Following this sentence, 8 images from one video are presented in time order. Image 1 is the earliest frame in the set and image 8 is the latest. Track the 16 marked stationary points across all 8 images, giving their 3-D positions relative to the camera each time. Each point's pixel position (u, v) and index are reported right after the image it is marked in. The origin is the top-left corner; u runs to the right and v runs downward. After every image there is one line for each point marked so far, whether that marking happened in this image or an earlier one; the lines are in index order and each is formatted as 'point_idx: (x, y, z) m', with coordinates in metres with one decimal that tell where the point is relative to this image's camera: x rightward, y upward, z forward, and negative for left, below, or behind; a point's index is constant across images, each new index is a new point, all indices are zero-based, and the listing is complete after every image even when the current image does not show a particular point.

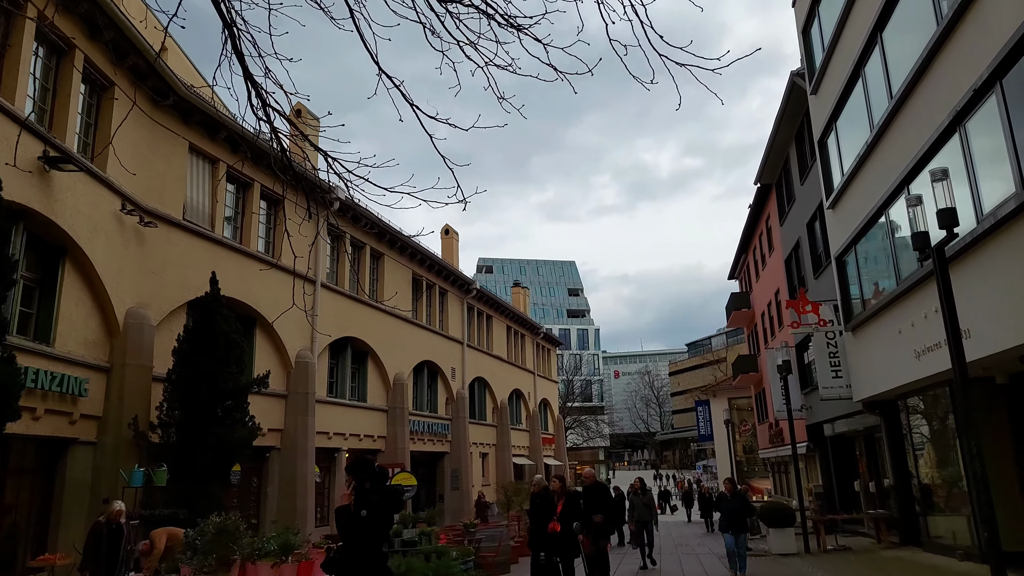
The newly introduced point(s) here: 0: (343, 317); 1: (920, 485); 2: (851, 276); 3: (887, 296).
0: (-4.9, -0.8, +19.8) m
1: (+9.3, -4.5, +15.8) m
2: (+8.6, +0.3, +17.5) m
3: (+8.0, -0.2, +14.8) m
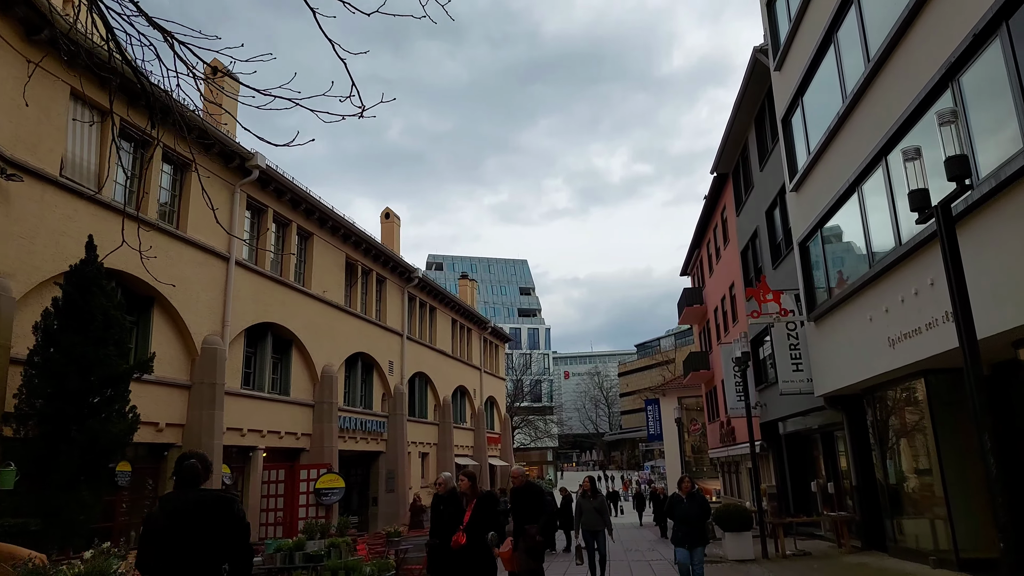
0: (-6.4, -0.3, +17.7) m
1: (+8.0, -4.2, +14.7) m
2: (+7.2, +0.6, +16.4) m
3: (+6.8, +0.2, +13.6) m
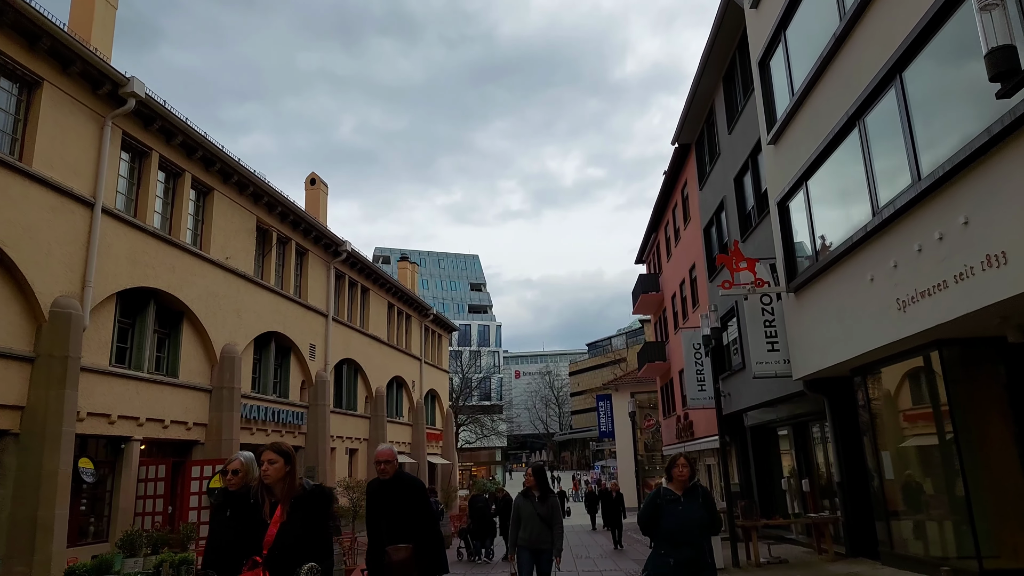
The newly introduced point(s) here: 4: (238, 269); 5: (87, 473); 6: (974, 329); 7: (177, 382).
0: (-7.9, +0.6, +14.6) m
1: (+6.7, -3.5, +12.5) m
2: (+5.8, +1.3, +14.2) m
3: (+5.6, +0.9, +11.4) m
4: (-7.2, +0.5, +18.1) m
5: (-8.0, -3.5, +12.9) m
6: (+6.4, -0.6, +9.6) m
7: (-7.5, -2.1, +15.6) m
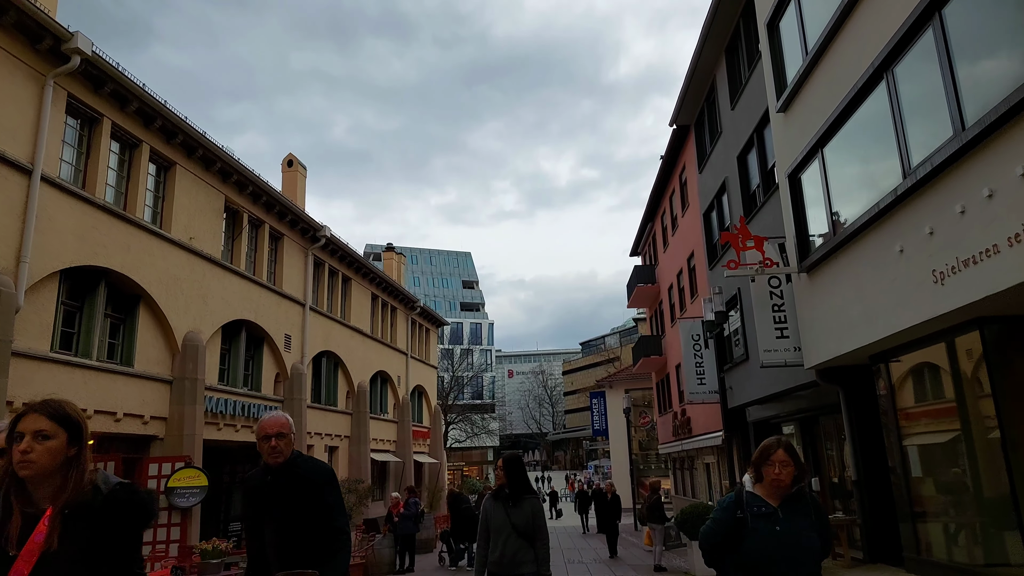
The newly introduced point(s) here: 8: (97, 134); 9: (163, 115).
0: (-8.1, +1.0, +13.3) m
1: (+6.4, -3.1, +11.3) m
2: (+5.6, +1.6, +13.0) m
3: (+5.4, +1.2, +10.2) m
4: (-7.5, +0.9, +16.7) m
5: (-8.2, -3.1, +11.6) m
6: (+6.2, -0.2, +8.4) m
7: (-7.8, -1.7, +14.3) m
8: (-8.3, +3.1, +13.8) m
9: (-7.6, +3.8, +15.1) m
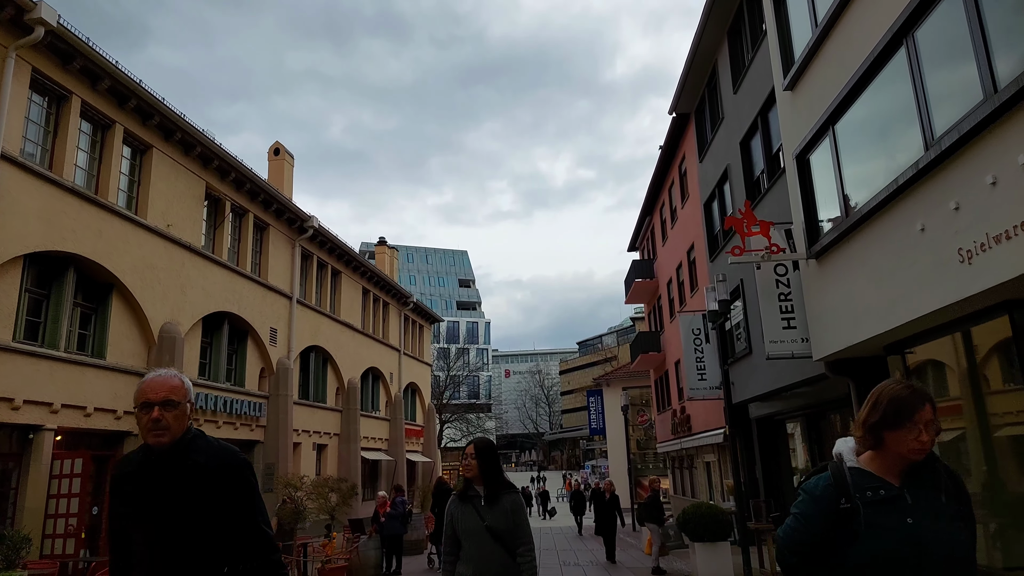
0: (-8.3, +1.2, +12.5) m
1: (+6.3, -2.9, +10.6) m
2: (+5.4, +1.9, +12.3) m
3: (+5.2, +1.5, +9.5) m
4: (-7.6, +1.1, +16.0) m
5: (-8.4, -2.9, +10.8) m
6: (+6.1, 0.0, +7.7) m
7: (-8.0, -1.5, +13.5) m
8: (-8.4, +3.3, +13.1) m
9: (-7.8, +4.0, +14.3) m
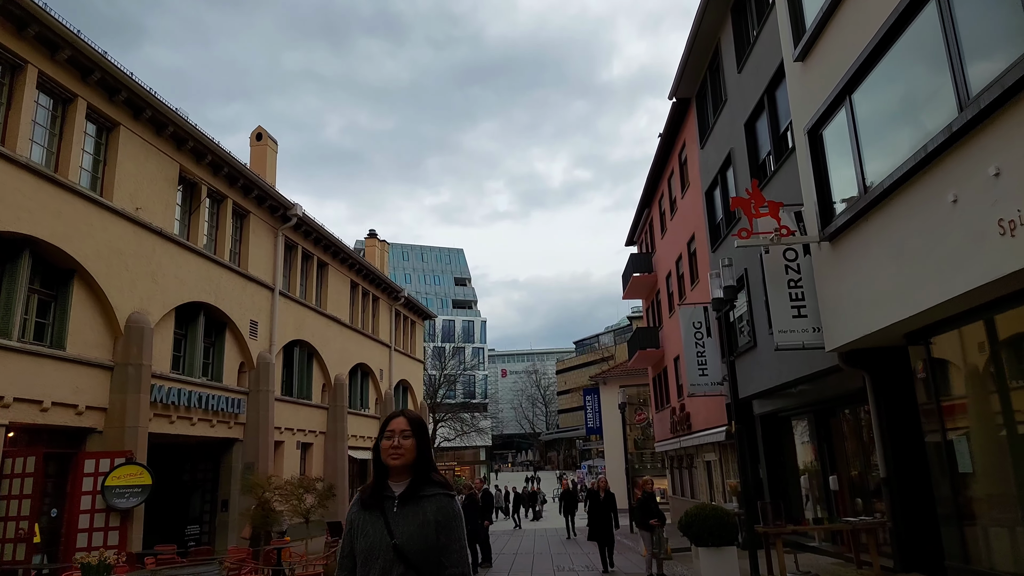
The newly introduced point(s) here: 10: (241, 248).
0: (-8.4, +1.5, +11.6) m
1: (+6.1, -2.7, +9.8) m
2: (+5.3, +2.1, +11.4) m
3: (+5.1, +1.7, +8.6) m
4: (-7.8, +1.4, +15.1) m
5: (-8.5, -2.6, +9.9) m
6: (+6.0, +0.3, +6.9) m
7: (-8.1, -1.2, +12.6) m
8: (-8.6, +3.6, +12.1) m
9: (-7.9, +4.3, +13.4) m
10: (-7.4, +1.1, +18.9) m
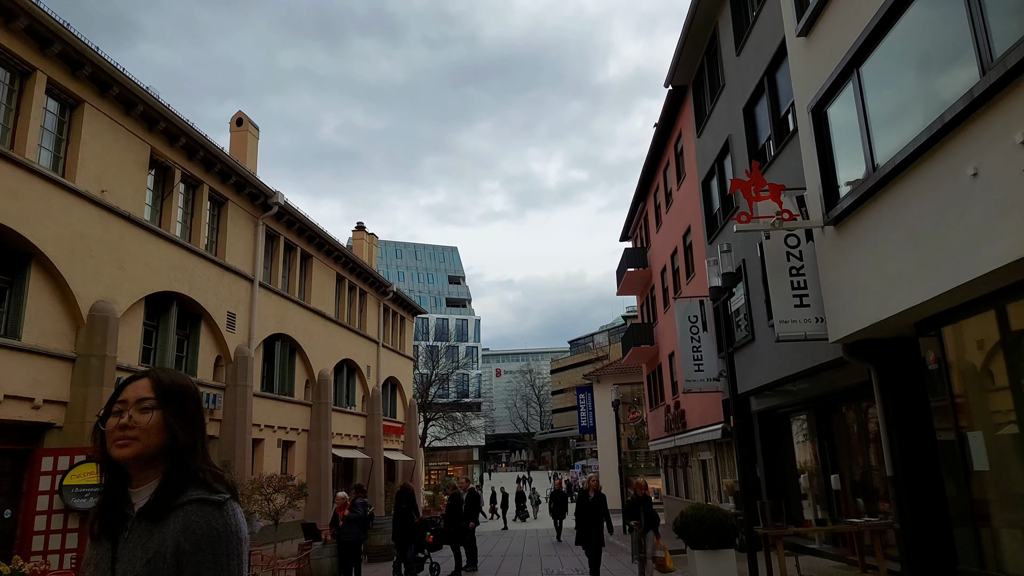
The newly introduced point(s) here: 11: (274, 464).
0: (-8.7, +1.7, +10.8) m
1: (+5.9, -2.5, +9.1) m
2: (+5.0, +2.3, +10.8) m
3: (+4.9, +1.9, +8.0) m
4: (-8.1, +1.6, +14.3) m
5: (-8.8, -2.3, +9.1) m
6: (+5.7, +0.5, +6.2) m
7: (-8.4, -1.0, +11.8) m
8: (-8.8, +3.8, +11.3) m
9: (-8.2, +4.5, +12.6) m
10: (-7.7, +1.3, +18.1) m
11: (-6.9, -5.1, +19.9) m
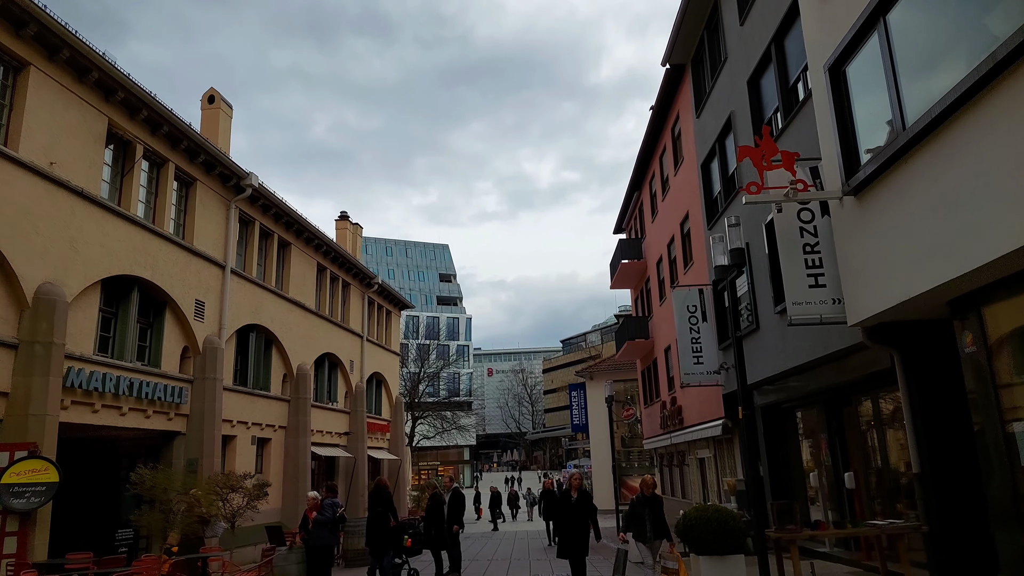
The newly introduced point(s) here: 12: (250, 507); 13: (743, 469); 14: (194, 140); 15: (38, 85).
0: (-8.9, +2.1, +9.6) m
1: (+5.7, -2.1, +8.1) m
2: (+4.8, +2.6, +9.7) m
3: (+4.7, +2.3, +6.9) m
4: (-8.3, +2.0, +13.1) m
5: (-9.0, -2.0, +7.9) m
6: (+5.6, +0.8, +5.2) m
7: (-8.6, -0.6, +10.6) m
8: (-9.0, +4.2, +10.2) m
9: (-8.4, +4.9, +11.4) m
10: (-8.0, +1.7, +17.0) m
11: (-7.2, -4.8, +18.8) m
12: (-5.1, -4.3, +13.7) m
13: (+5.6, -4.4, +16.7) m
14: (-7.5, +3.5, +16.5) m
15: (-8.6, +3.7, +12.5) m
